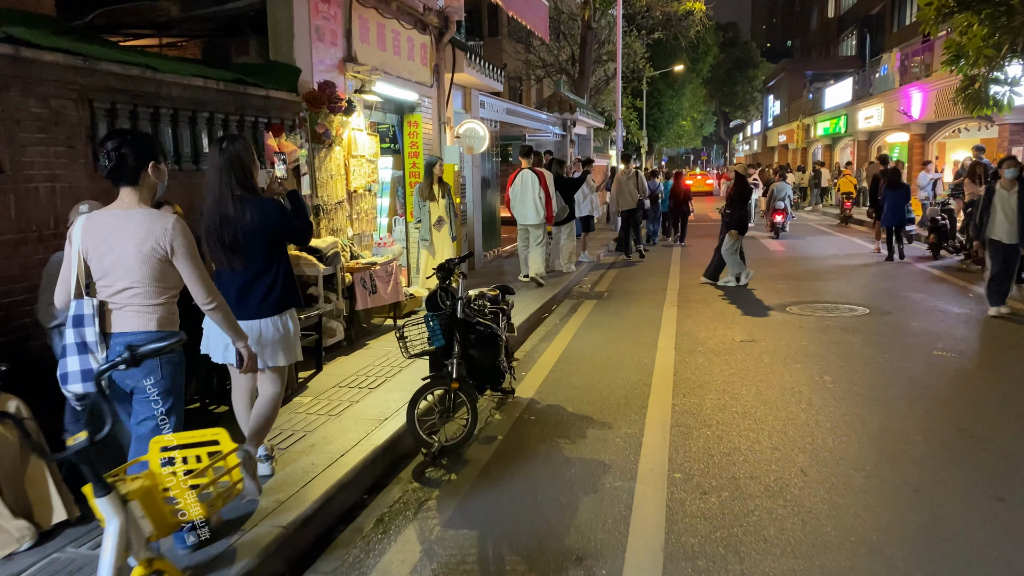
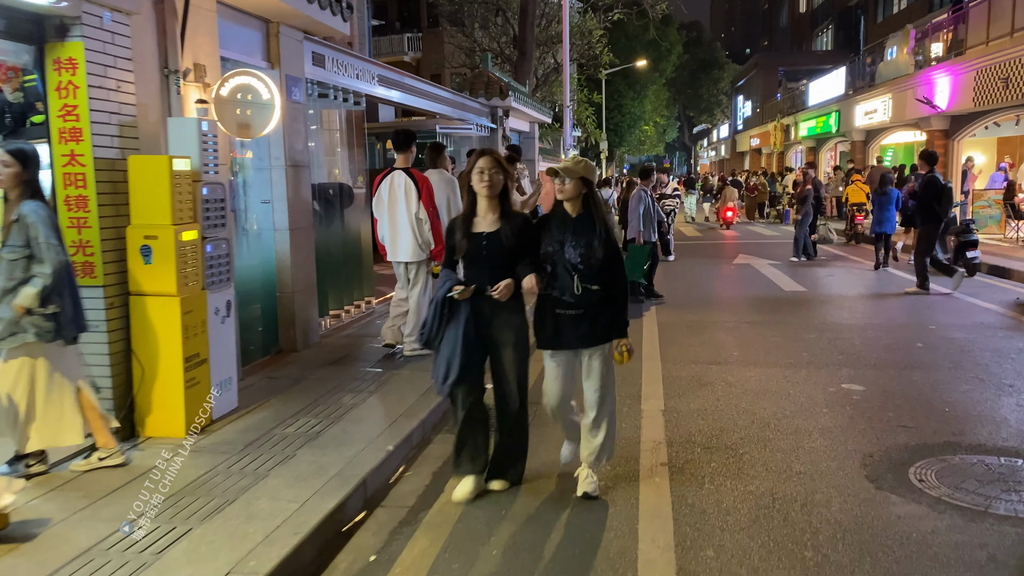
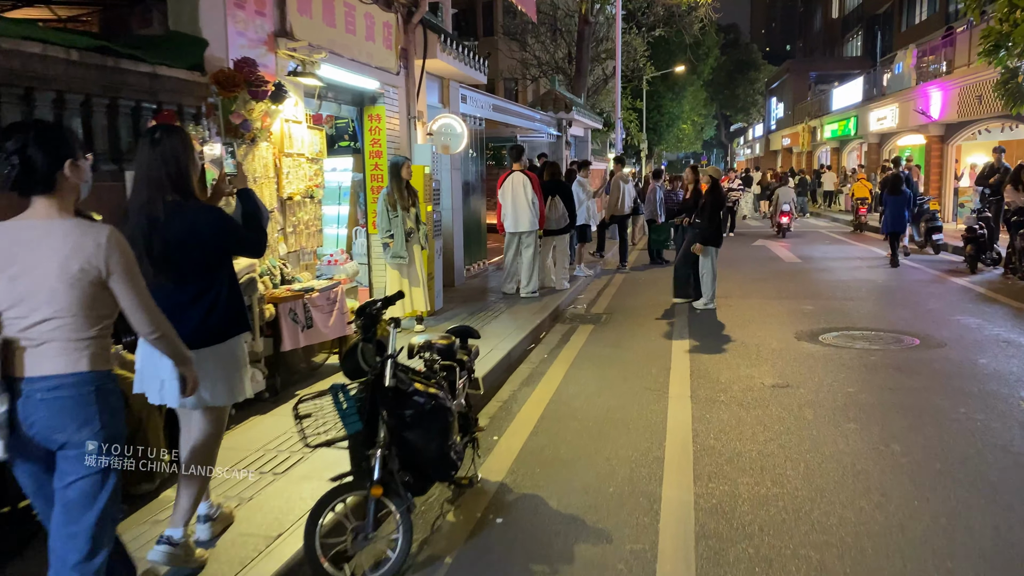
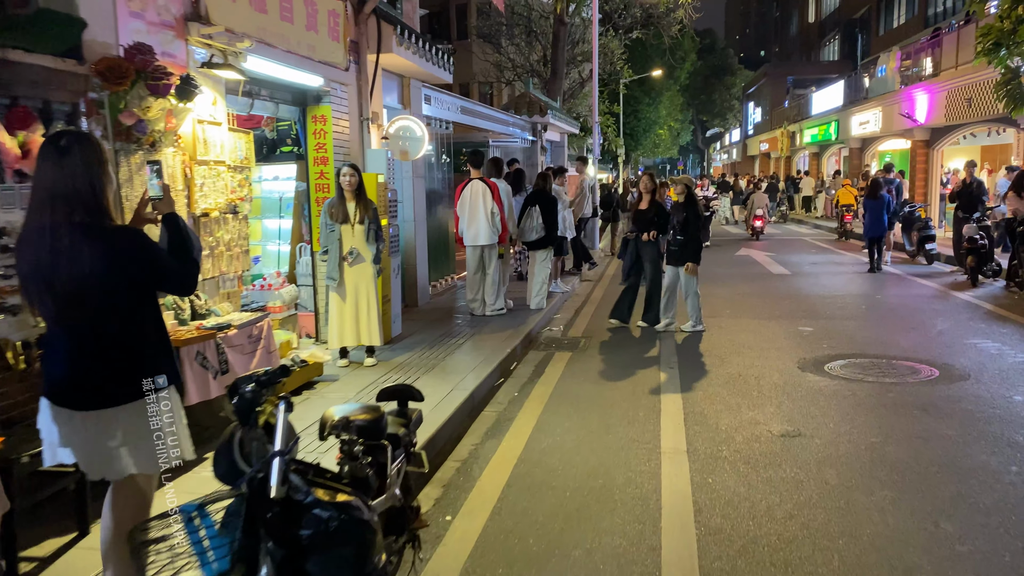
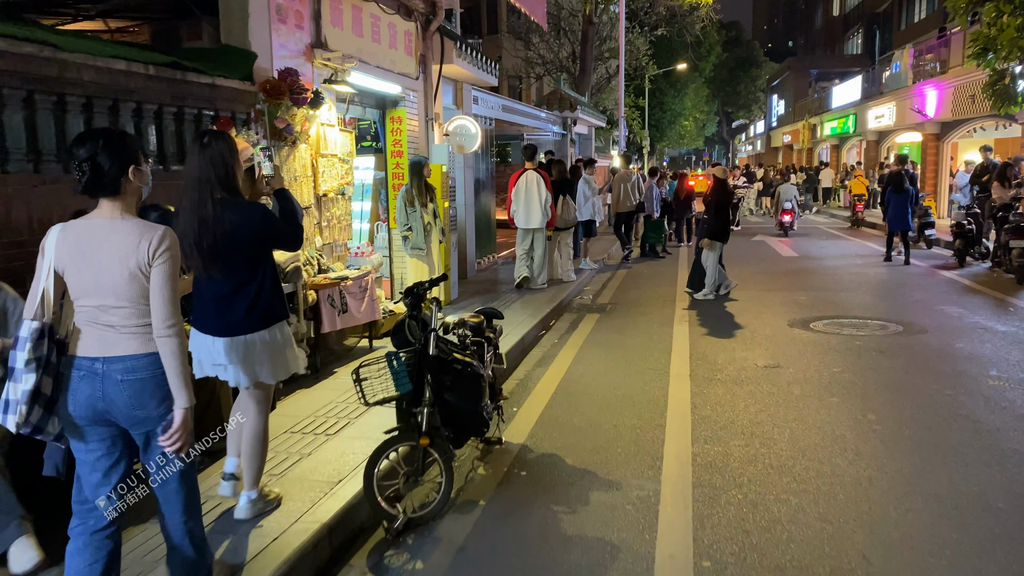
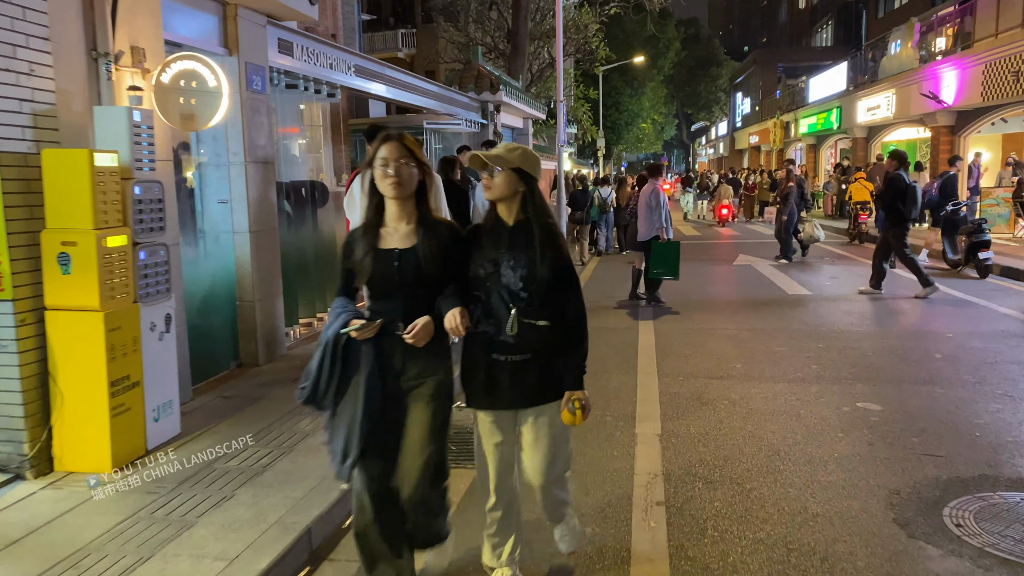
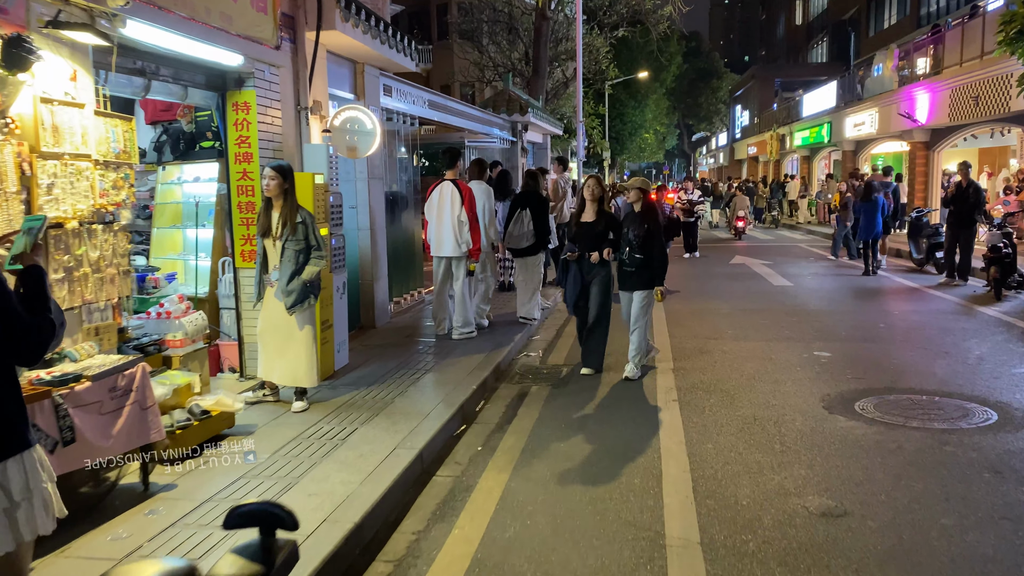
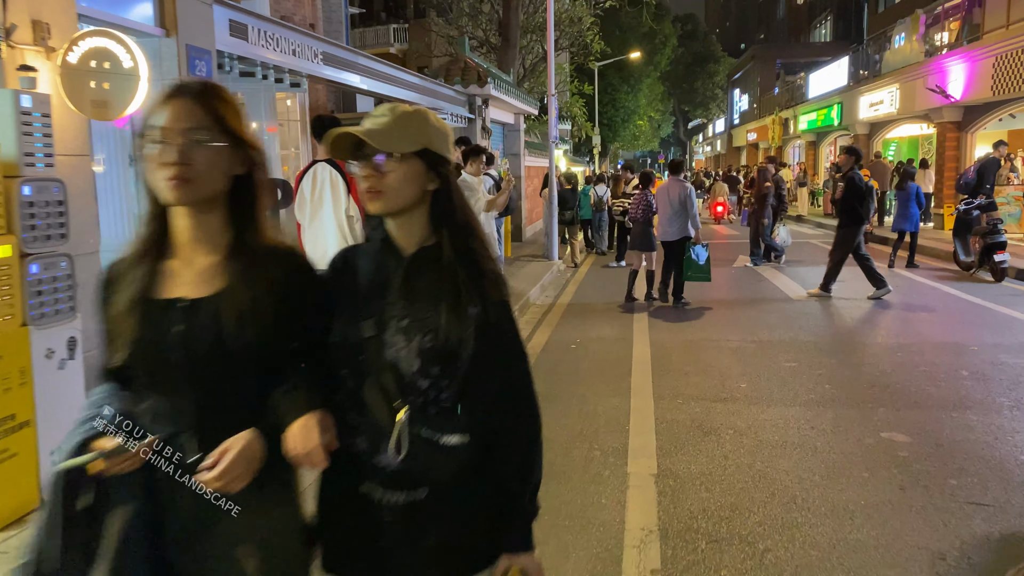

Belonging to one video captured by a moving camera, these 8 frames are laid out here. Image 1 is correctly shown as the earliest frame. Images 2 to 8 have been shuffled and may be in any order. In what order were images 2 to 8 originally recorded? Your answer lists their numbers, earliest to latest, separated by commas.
5, 3, 4, 7, 2, 6, 8
